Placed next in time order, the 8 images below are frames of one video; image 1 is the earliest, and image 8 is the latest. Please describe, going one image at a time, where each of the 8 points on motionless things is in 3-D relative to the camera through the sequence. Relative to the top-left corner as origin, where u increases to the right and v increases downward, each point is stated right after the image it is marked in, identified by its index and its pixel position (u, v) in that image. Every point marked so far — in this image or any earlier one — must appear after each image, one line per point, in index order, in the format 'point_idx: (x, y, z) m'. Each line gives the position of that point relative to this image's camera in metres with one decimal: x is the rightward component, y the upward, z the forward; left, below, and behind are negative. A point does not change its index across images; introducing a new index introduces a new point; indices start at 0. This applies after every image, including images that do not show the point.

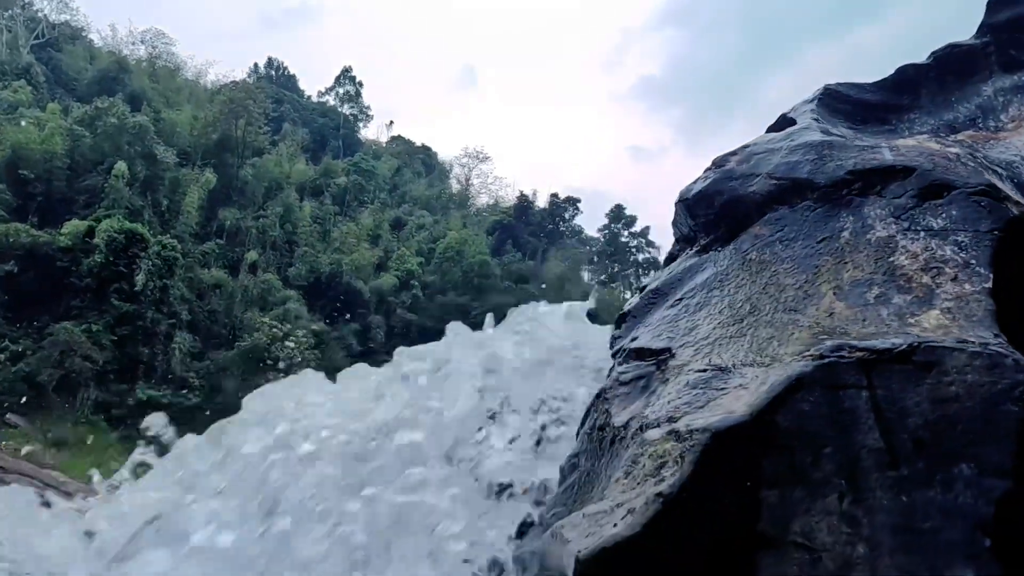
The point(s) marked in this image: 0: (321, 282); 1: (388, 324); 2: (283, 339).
0: (-4.2, +0.1, +19.9) m
1: (-2.8, -0.8, +20.1) m
2: (-4.2, -1.0, +16.4) m
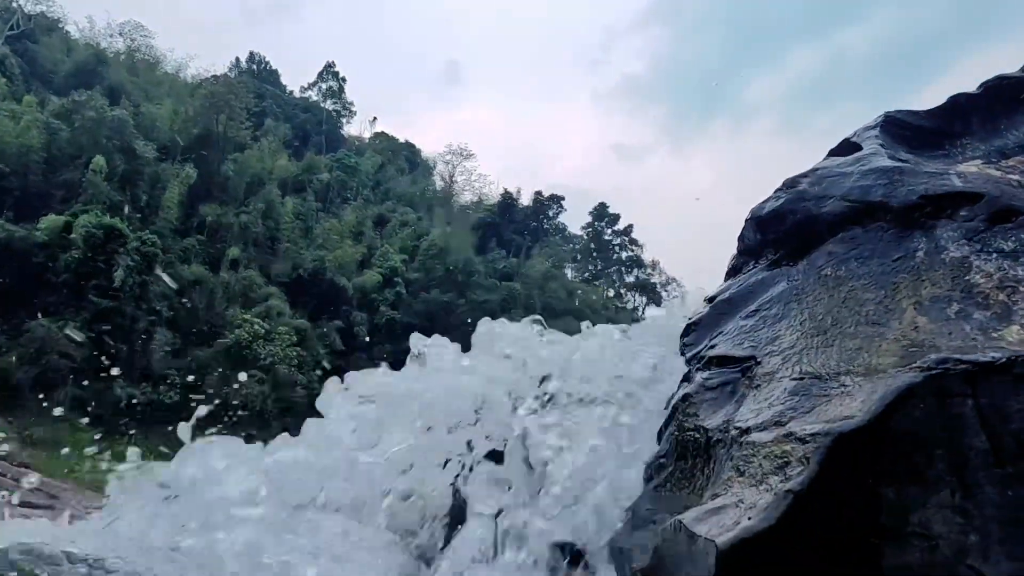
0: (-4.6, +0.2, +19.7) m
1: (-3.1, -0.8, +19.9) m
2: (-4.5, -0.9, +16.2) m
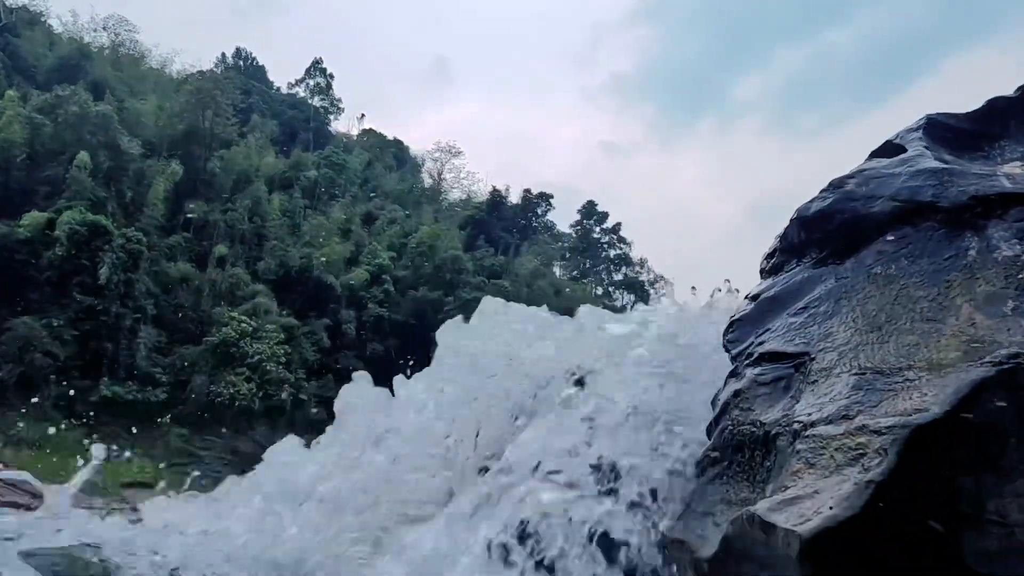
0: (-4.9, +0.2, +19.5) m
1: (-3.4, -0.7, +19.8) m
2: (-4.7, -0.9, +16.1) m
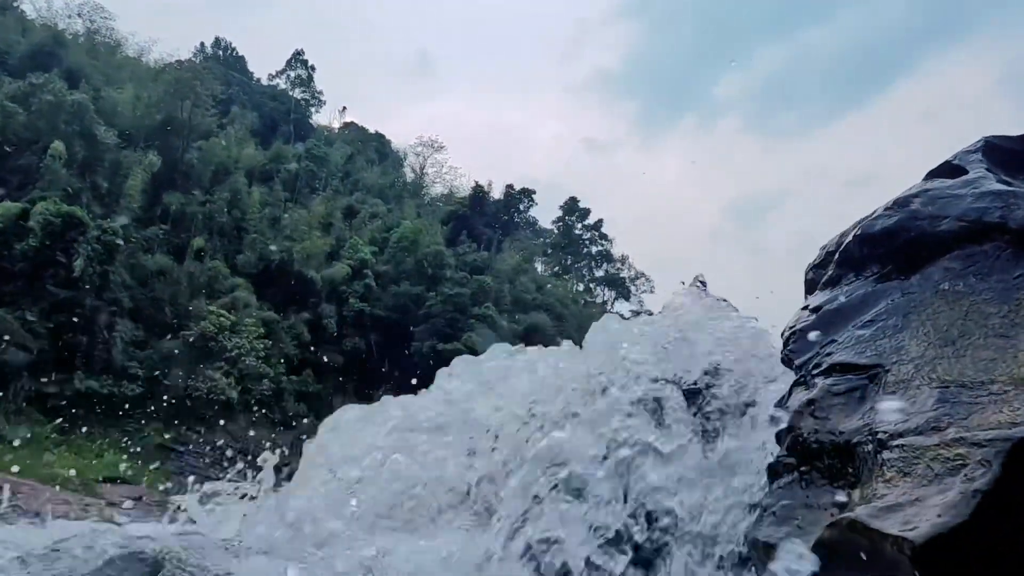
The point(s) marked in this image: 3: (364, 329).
0: (-5.3, +0.4, +19.2) m
1: (-3.8, -0.6, +19.6) m
2: (-5.0, -0.8, +15.8) m
3: (-3.3, -0.9, +19.8) m
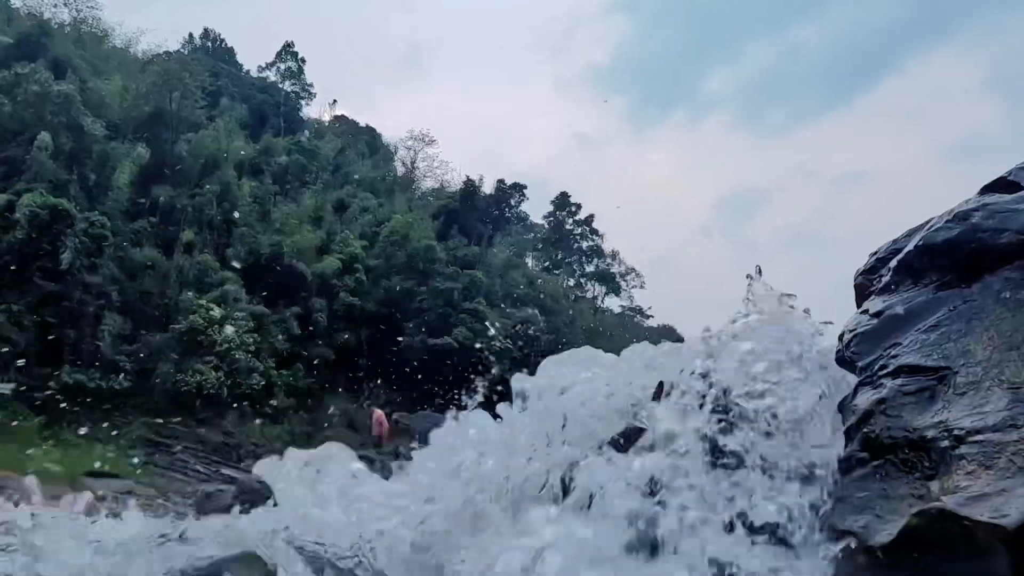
0: (-5.5, +0.5, +19.1) m
1: (-4.0, -0.5, +19.4) m
2: (-5.2, -0.6, +15.7) m
3: (-3.5, -0.8, +19.7) m
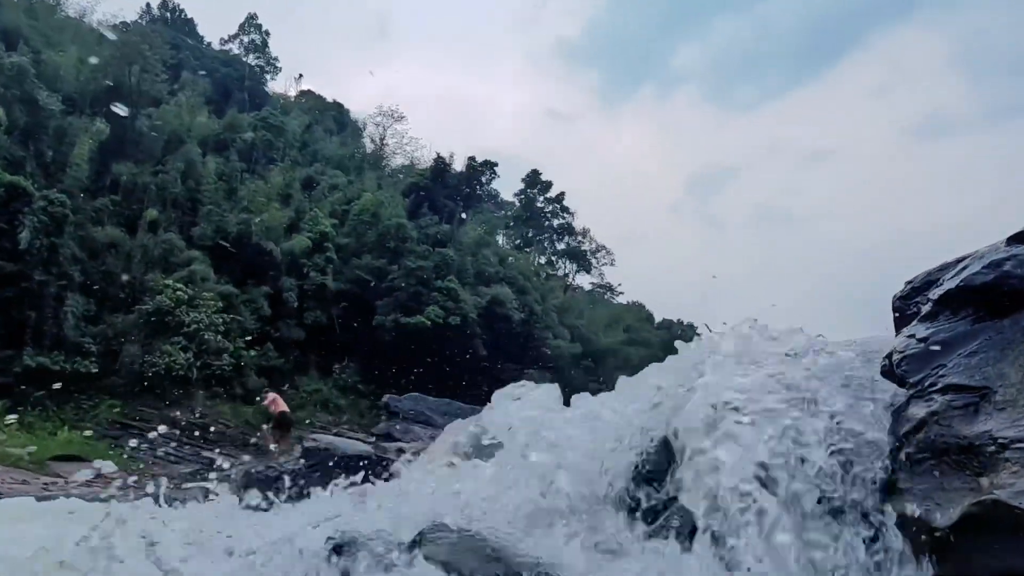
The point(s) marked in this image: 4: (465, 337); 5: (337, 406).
0: (-6.1, +1.0, +18.7) m
1: (-4.7, 0.0, +19.1) m
2: (-5.7, -0.2, +15.3) m
3: (-4.2, -0.3, +19.4) m
4: (-1.0, -1.1, +19.6) m
5: (-3.5, -2.4, +18.3) m
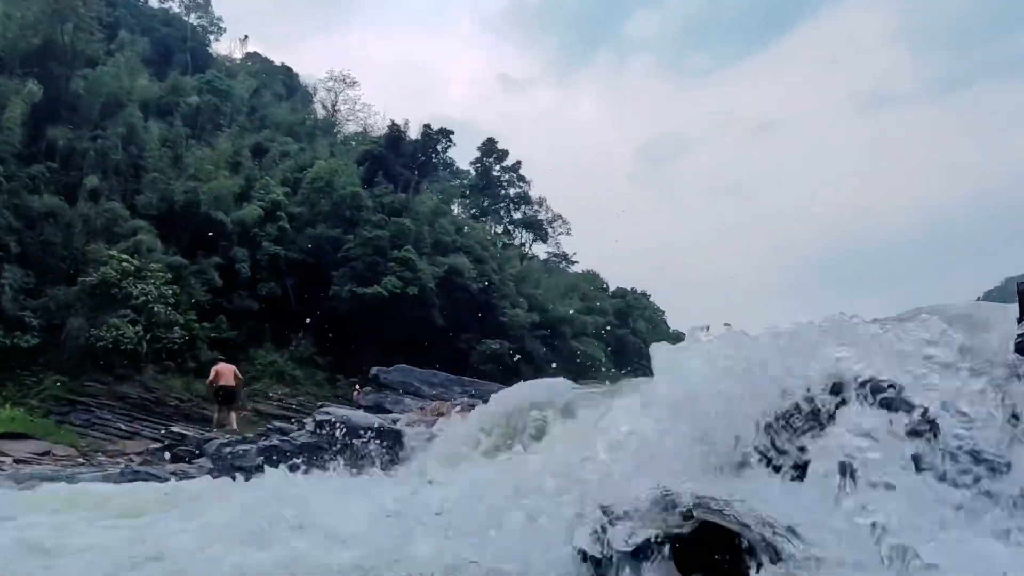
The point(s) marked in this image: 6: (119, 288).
0: (-7.0, +1.6, +17.8) m
1: (-5.6, +0.7, +18.3) m
2: (-6.5, +0.3, +14.4) m
3: (-5.1, +0.3, +18.6) m
4: (-2.0, -0.4, +19.0) m
5: (-4.4, -1.8, +17.6) m
6: (-6.6, +0.1, +14.1) m
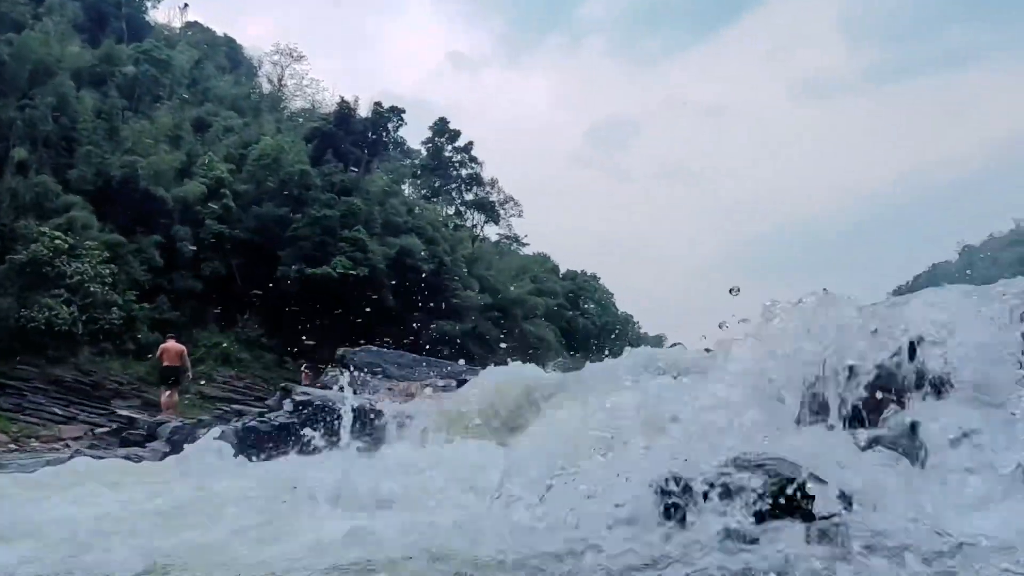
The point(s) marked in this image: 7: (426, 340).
0: (-7.9, +1.9, +16.5) m
1: (-6.5, +1.0, +17.1) m
2: (-7.2, +0.5, +13.3) m
3: (-6.1, +0.7, +17.5) m
4: (-3.0, -0.1, +18.1) m
5: (-5.3, -1.5, +16.6) m
6: (-7.3, +0.3, +12.9) m
7: (-1.9, -1.2, +19.1) m
